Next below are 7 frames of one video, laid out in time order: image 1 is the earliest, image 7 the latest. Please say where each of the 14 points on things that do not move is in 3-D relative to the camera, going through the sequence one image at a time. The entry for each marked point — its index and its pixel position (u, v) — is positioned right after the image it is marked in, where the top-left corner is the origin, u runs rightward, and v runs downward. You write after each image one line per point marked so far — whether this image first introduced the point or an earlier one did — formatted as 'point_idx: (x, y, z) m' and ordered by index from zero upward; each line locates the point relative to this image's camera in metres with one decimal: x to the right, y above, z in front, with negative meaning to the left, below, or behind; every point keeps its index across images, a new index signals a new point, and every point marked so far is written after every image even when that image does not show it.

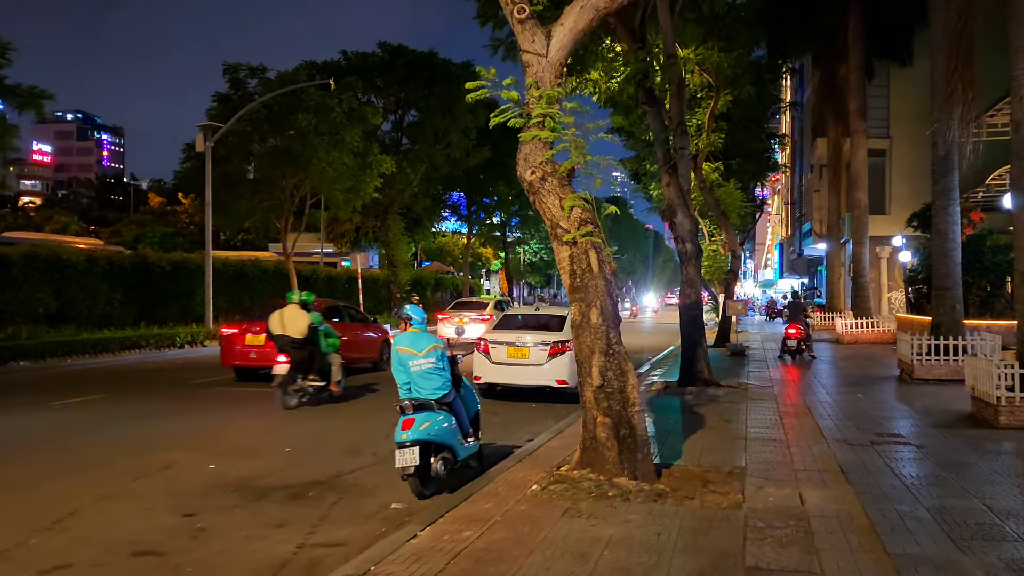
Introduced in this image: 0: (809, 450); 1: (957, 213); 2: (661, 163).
0: (+3.2, -1.7, +8.8) m
1: (+8.5, +1.5, +15.8) m
2: (+2.7, +2.3, +15.0) m
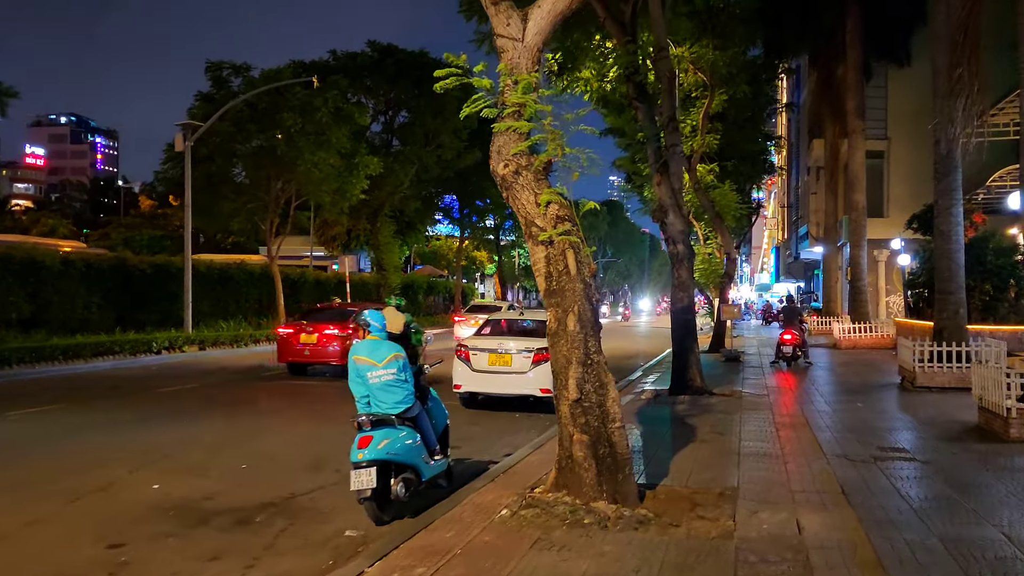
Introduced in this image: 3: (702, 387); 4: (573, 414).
0: (+2.9, -1.8, +8.2) m
1: (+8.2, +1.4, +15.1) m
2: (+2.4, +2.2, +14.4) m
3: (+3.3, -1.7, +14.1) m
4: (+0.5, -1.0, +6.7) m
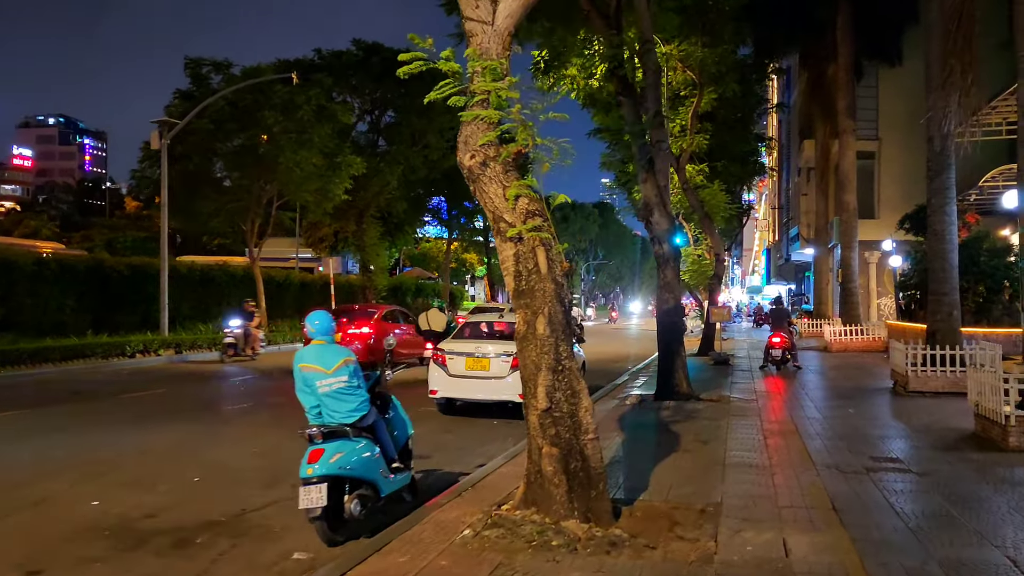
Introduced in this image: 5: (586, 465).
0: (+2.6, -1.8, +7.7) m
1: (+7.9, +1.4, +14.7) m
2: (+2.1, +2.2, +13.9) m
3: (+2.9, -1.7, +13.6) m
4: (+0.2, -1.0, +6.1) m
5: (+0.5, -1.3, +6.1) m
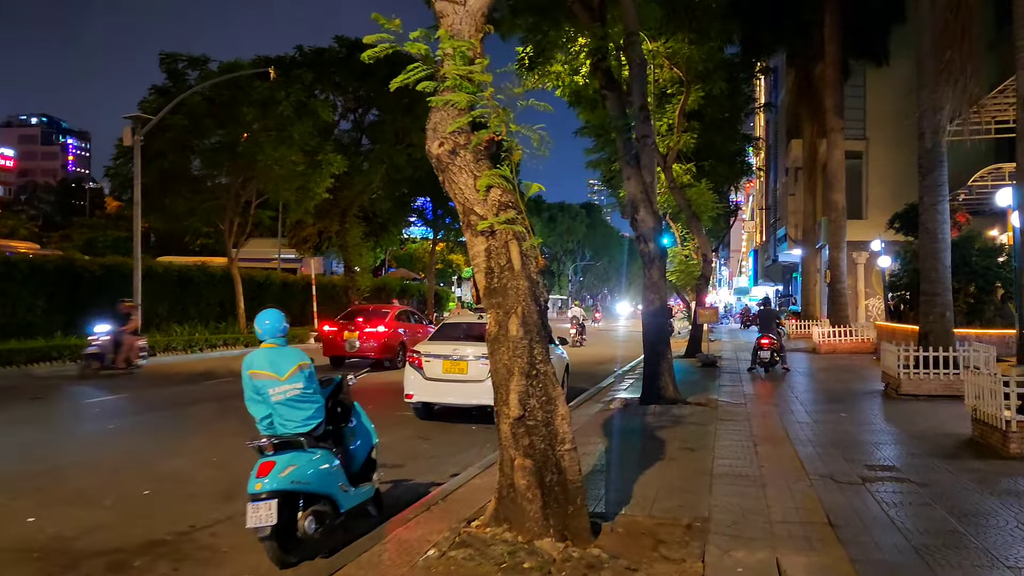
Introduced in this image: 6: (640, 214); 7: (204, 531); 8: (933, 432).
0: (+2.4, -1.8, +7.2) m
1: (+7.5, +1.4, +14.3) m
2: (+1.8, +2.2, +13.4) m
3: (+2.6, -1.7, +13.1) m
4: (0.0, -1.0, +5.6) m
5: (+0.3, -1.3, +5.6) m
6: (+2.1, +1.2, +13.3) m
7: (-2.3, -1.8, +6.3) m
8: (+5.2, -1.8, +10.1) m
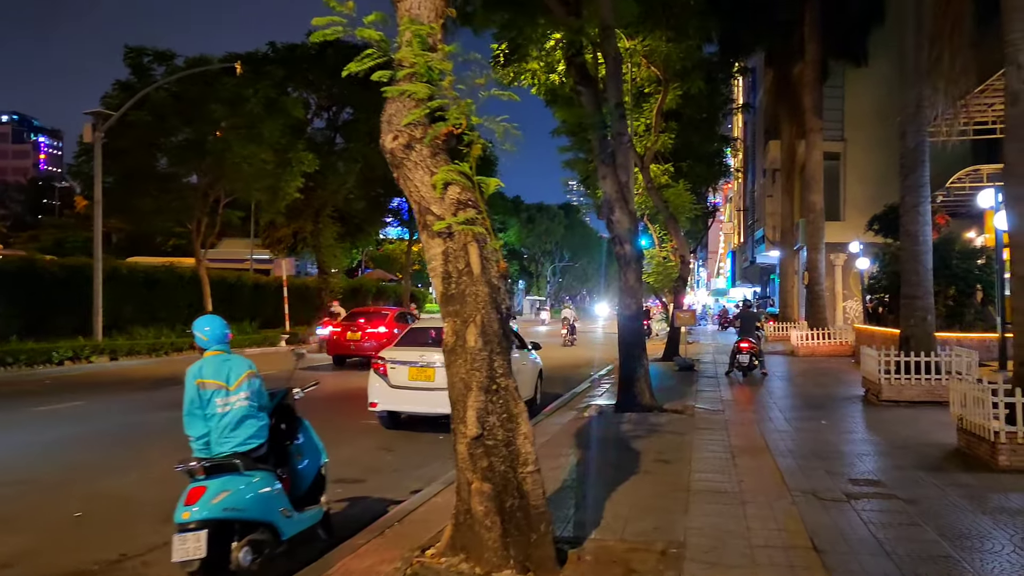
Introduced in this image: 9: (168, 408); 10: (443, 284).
0: (+2.1, -1.8, +6.8) m
1: (+7.1, +1.3, +14.0) m
2: (+1.3, +2.1, +13.0) m
3: (+2.2, -1.8, +12.7) m
4: (-0.3, -1.0, +5.1) m
5: (+0.1, -1.3, +5.1) m
6: (+1.6, +1.2, +12.9) m
7: (-2.6, -1.9, +5.7) m
8: (+4.8, -1.8, +9.8) m
9: (-5.8, -2.0, +13.9) m
10: (-0.5, 0.0, +5.5) m
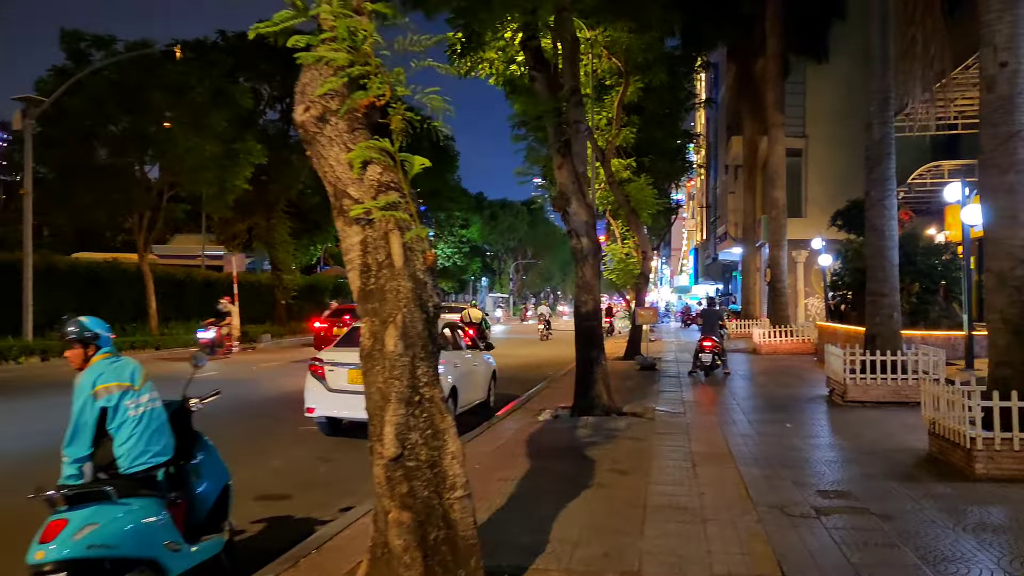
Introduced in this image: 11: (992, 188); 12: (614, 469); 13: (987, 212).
0: (+1.6, -1.8, +6.1) m
1: (+6.3, +1.4, +13.6) m
2: (+0.6, +2.2, +12.3) m
3: (+1.4, -1.7, +12.1) m
4: (-0.7, -1.0, +4.4) m
5: (-0.3, -1.3, +4.4) m
6: (+0.9, +1.2, +12.2) m
7: (-3.0, -1.9, +4.9) m
8: (+4.2, -1.8, +9.2) m
9: (-6.6, -2.0, +12.9) m
10: (-0.9, 0.0, +4.7) m
11: (+4.7, +1.0, +8.2) m
12: (+1.0, -1.8, +8.3) m
13: (+4.7, +0.8, +8.2) m
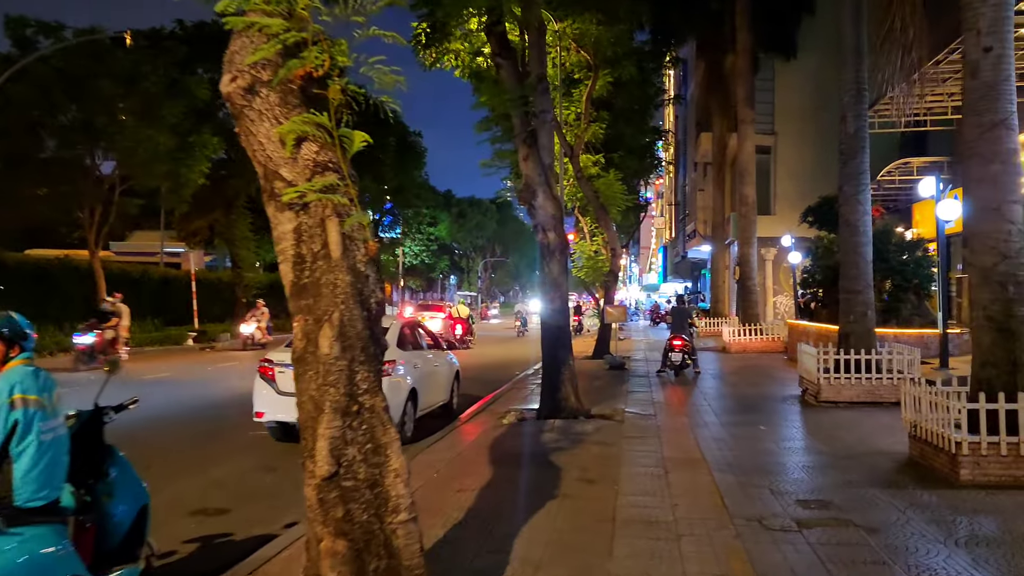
0: (+1.3, -1.7, +5.6) m
1: (+5.7, +1.4, +13.2) m
2: (+0.1, +2.2, +11.7) m
3: (+0.9, -1.7, +11.6) m
4: (-0.9, -1.0, +3.8) m
5: (-0.5, -1.3, +3.8) m
6: (+0.4, +1.2, +11.7) m
7: (-3.3, -1.8, +4.2) m
8: (+3.8, -1.7, +8.9) m
9: (-7.1, -1.9, +12.1) m
10: (-1.1, +0.1, +4.2) m
11: (+4.4, +1.0, +7.8) m
12: (+0.7, -1.8, +7.8) m
13: (+4.4, +0.8, +7.9) m
